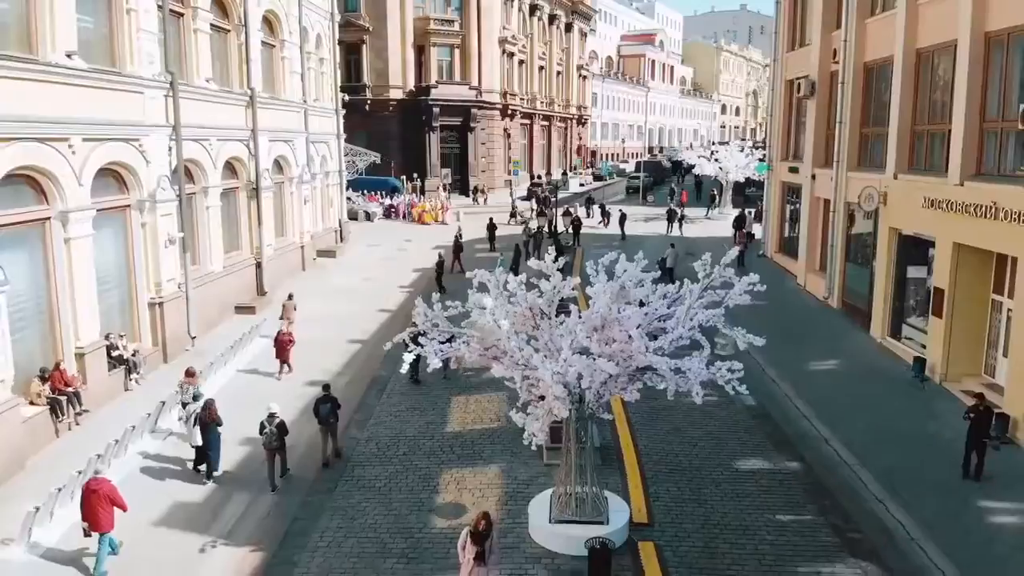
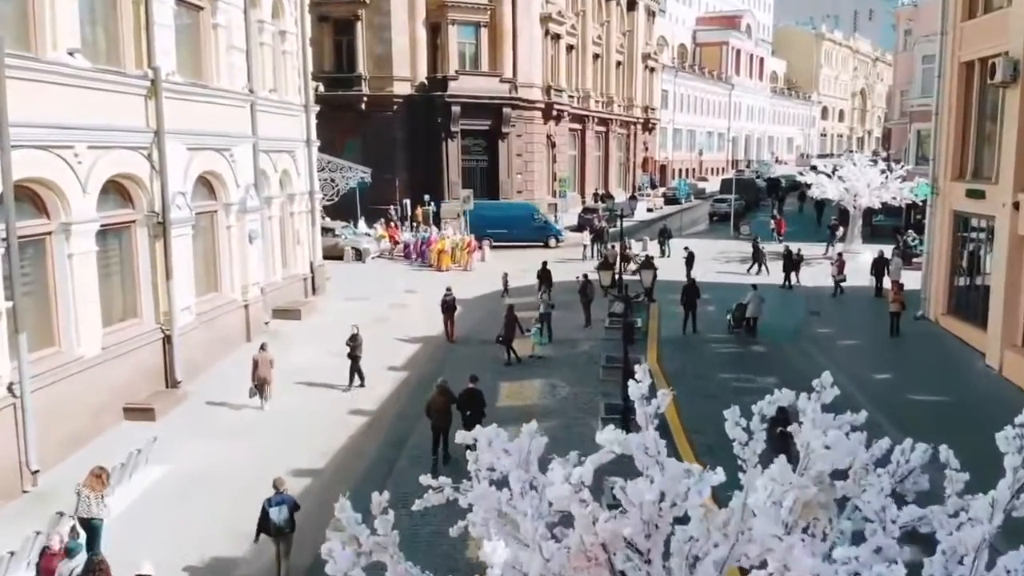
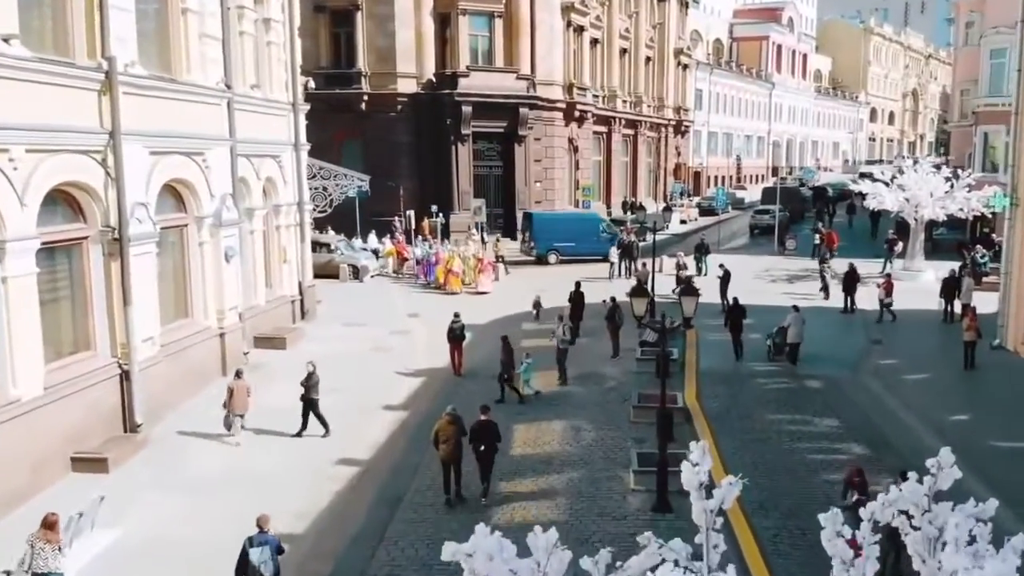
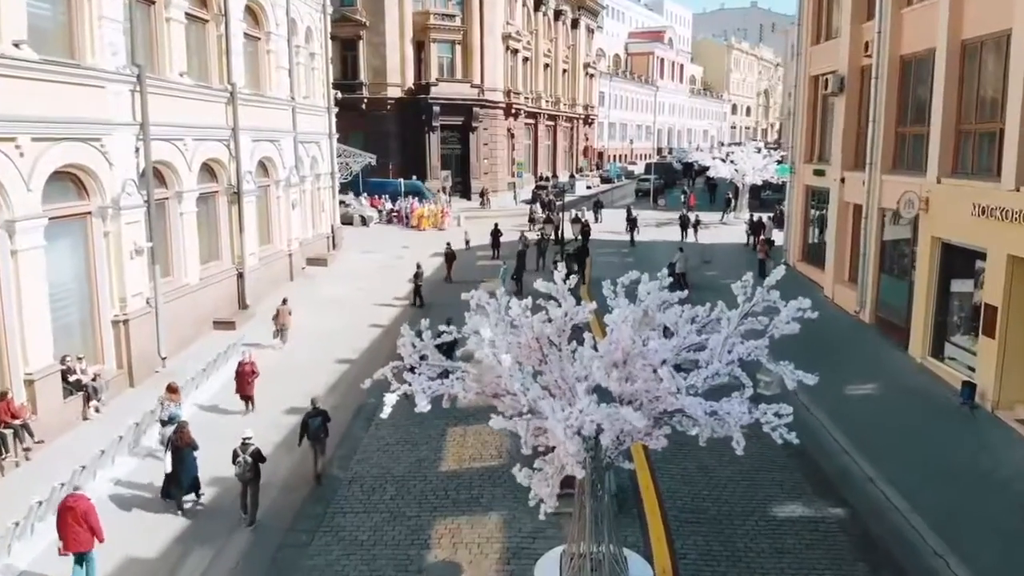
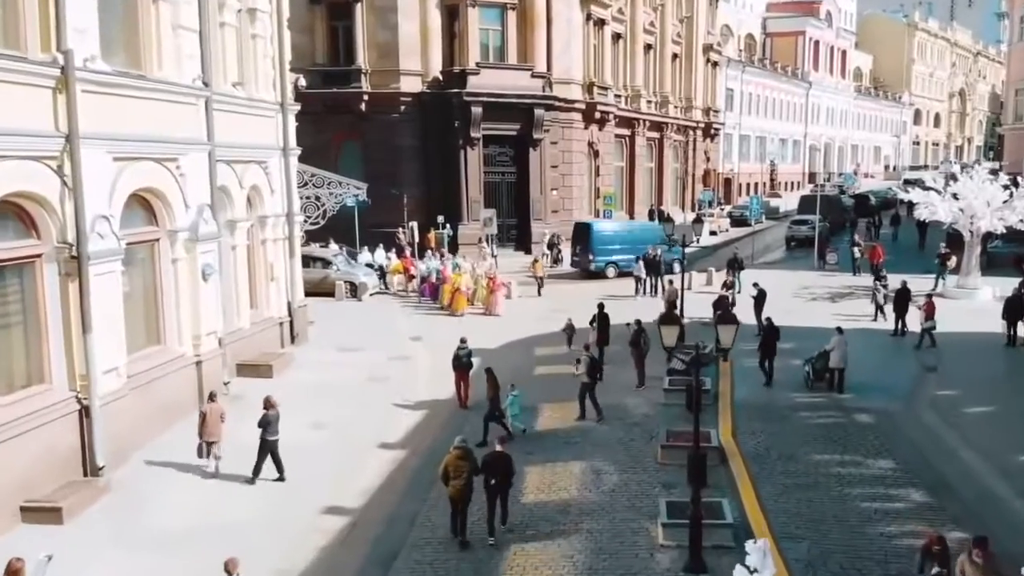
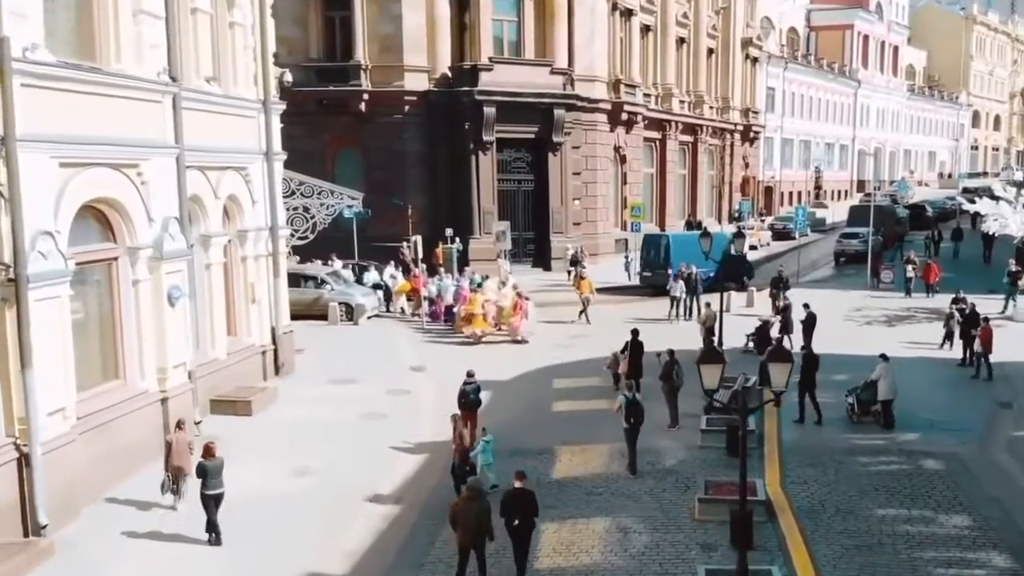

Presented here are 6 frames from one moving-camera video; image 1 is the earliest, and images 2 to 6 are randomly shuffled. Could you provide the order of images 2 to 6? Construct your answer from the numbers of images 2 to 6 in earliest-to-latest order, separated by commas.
4, 2, 3, 5, 6
